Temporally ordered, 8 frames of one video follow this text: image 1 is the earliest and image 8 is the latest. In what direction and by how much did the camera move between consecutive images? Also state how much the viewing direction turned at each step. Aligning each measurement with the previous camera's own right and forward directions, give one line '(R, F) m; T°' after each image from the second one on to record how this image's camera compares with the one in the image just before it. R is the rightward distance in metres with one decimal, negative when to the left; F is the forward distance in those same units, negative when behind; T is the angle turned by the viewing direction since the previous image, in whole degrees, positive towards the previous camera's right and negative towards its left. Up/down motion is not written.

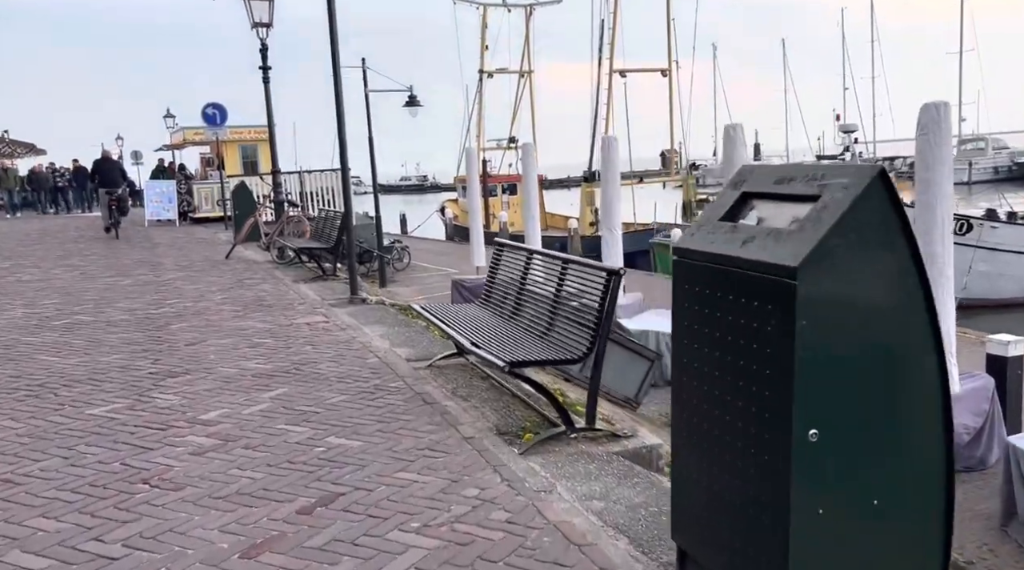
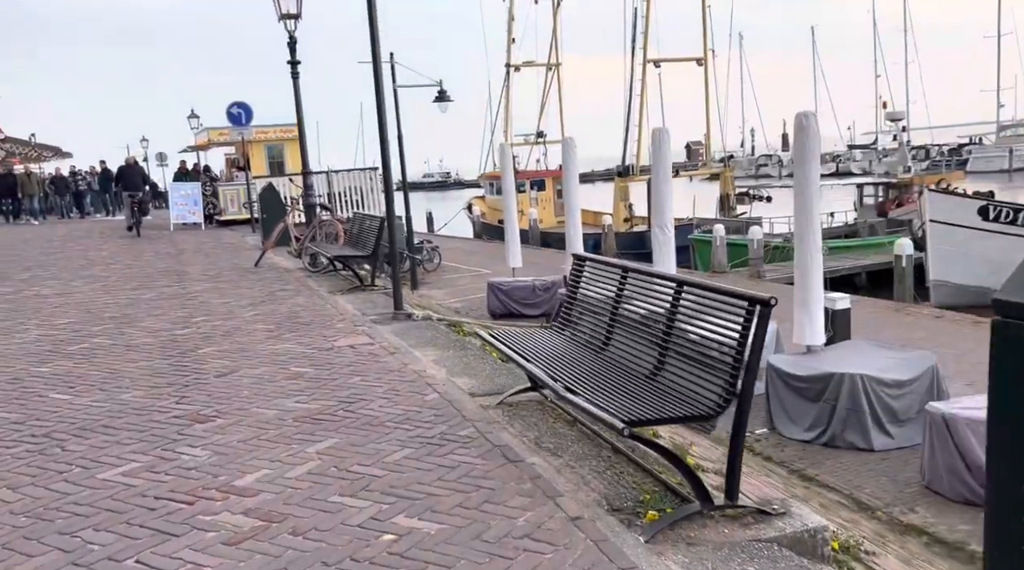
(-0.3, +0.9) m; -1°
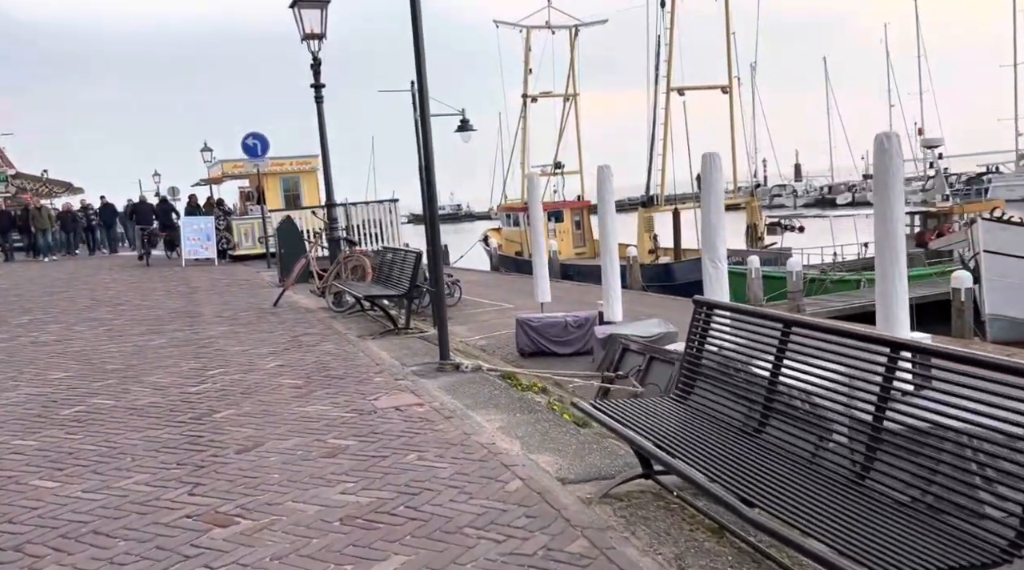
(-0.4, +1.1) m; -1°
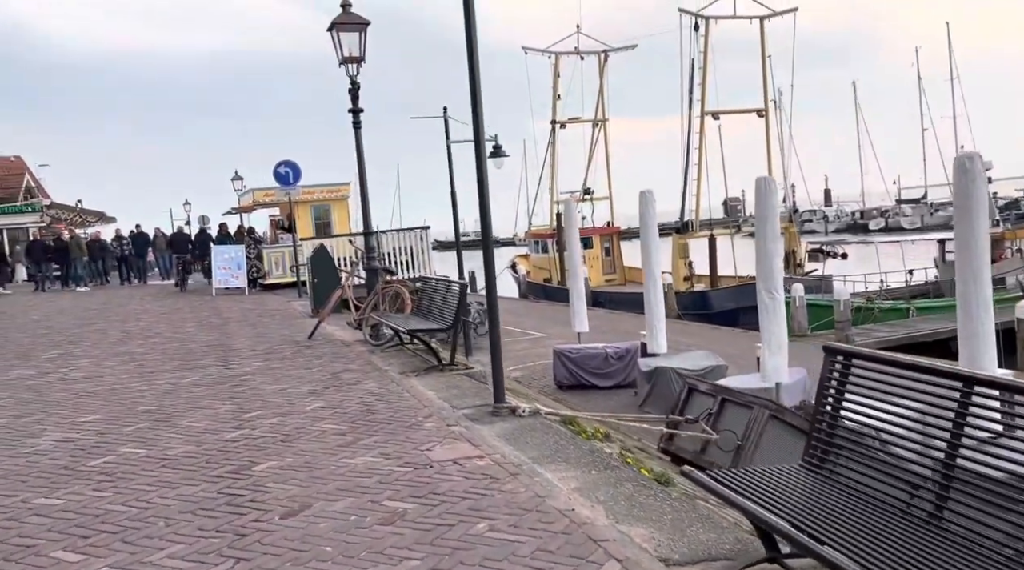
(-0.3, +0.6) m; -1°
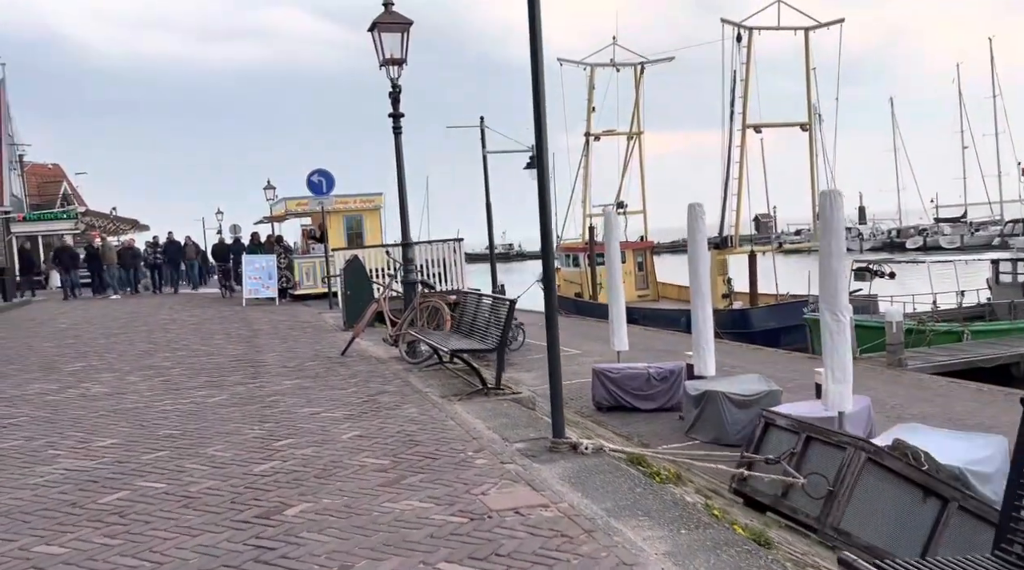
(-0.2, +0.8) m; -2°
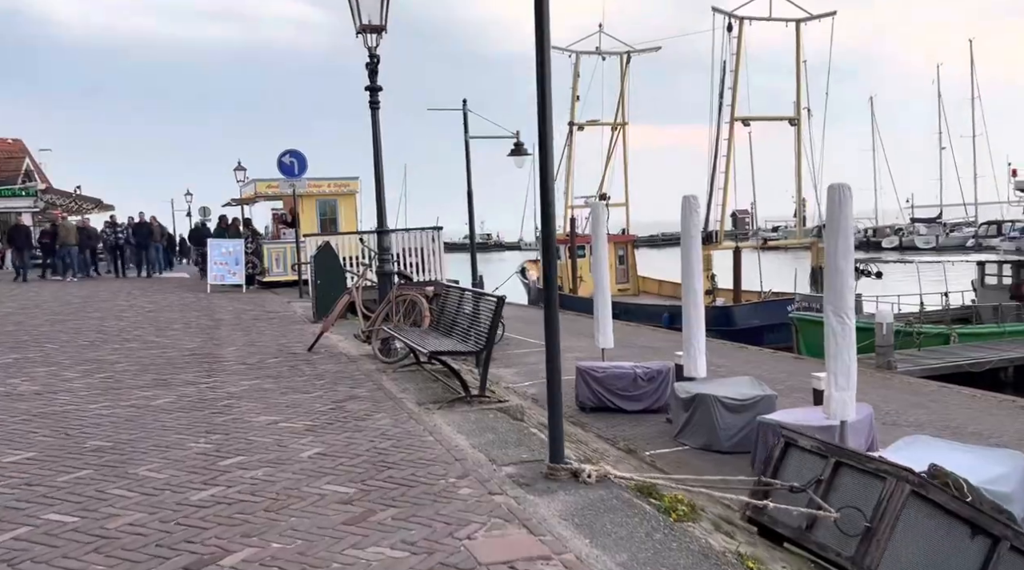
(-0.1, +1.0) m; +1°
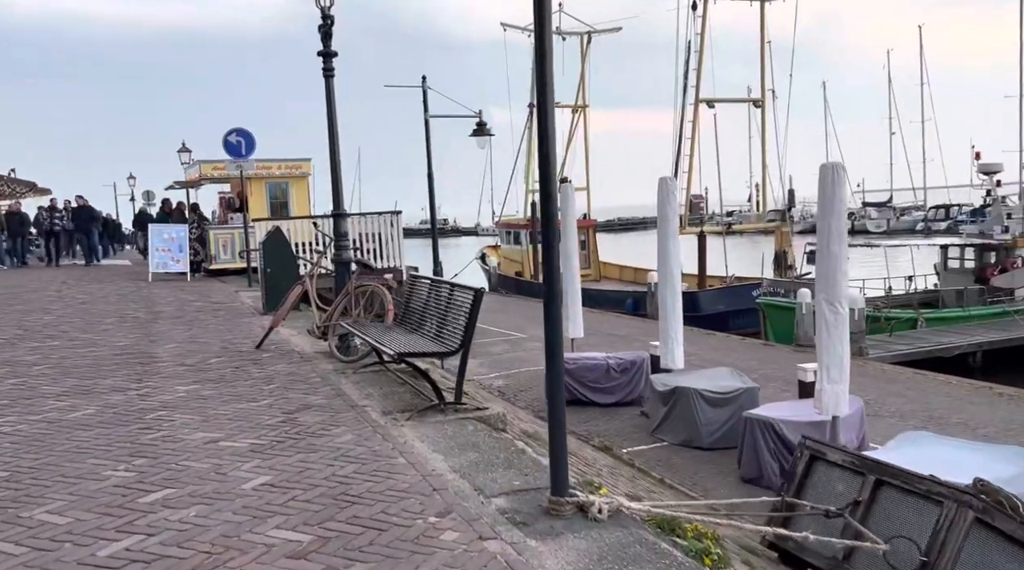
(-0.2, +1.0) m; +3°
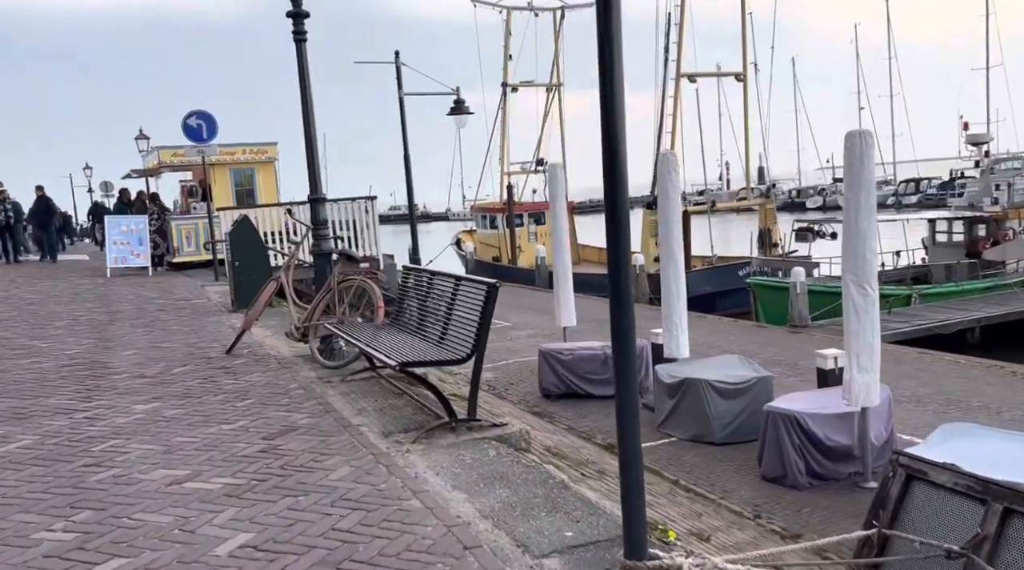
(-0.3, +1.1) m; +2°
